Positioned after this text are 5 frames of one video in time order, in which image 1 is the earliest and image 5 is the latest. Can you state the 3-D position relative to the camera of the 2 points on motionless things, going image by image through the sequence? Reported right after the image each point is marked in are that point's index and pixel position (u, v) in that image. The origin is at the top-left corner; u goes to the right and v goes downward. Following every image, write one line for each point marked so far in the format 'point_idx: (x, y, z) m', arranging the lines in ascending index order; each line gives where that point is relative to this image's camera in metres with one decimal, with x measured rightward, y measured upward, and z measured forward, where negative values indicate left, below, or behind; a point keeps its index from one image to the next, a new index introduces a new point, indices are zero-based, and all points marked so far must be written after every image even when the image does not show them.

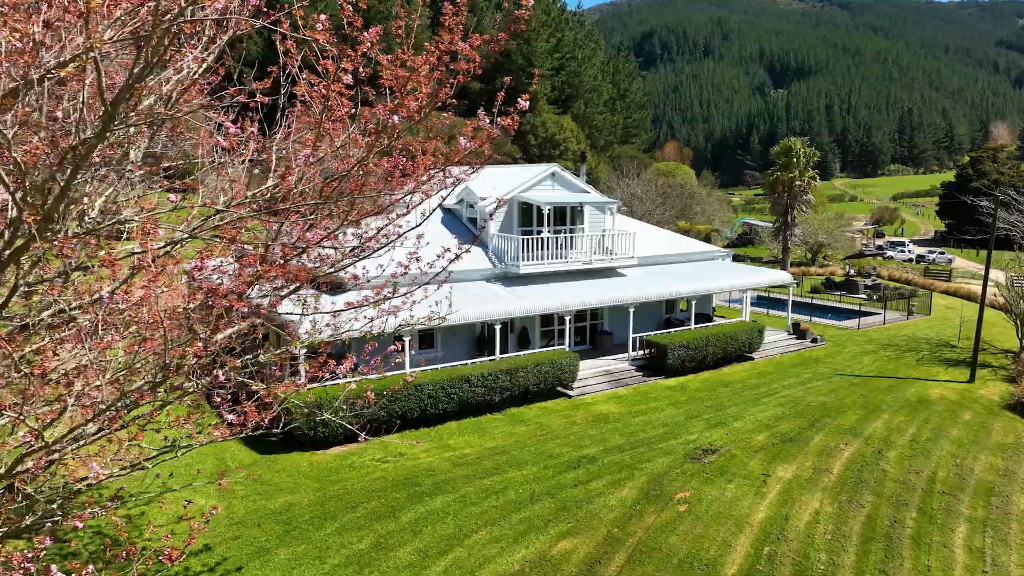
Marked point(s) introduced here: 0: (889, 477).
0: (+10.2, -5.1, +18.1) m
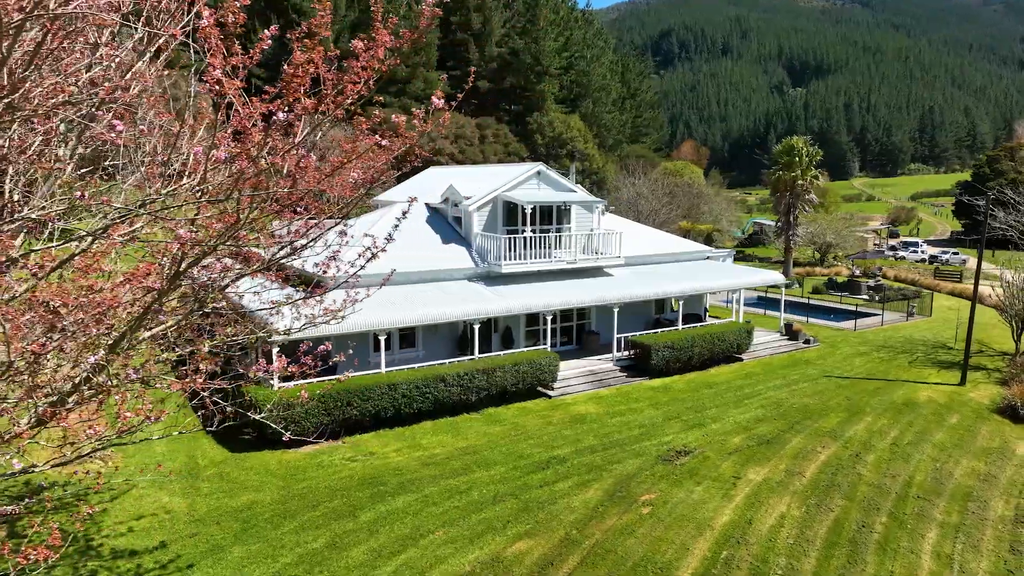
0: (+9.4, -5.1, +17.8) m
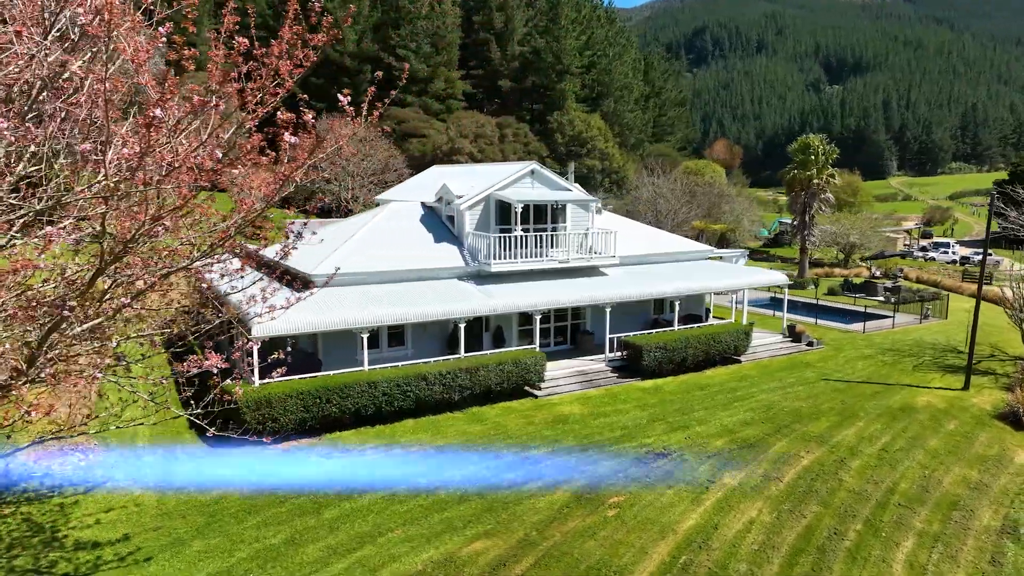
0: (+8.6, -5.2, +17.4) m
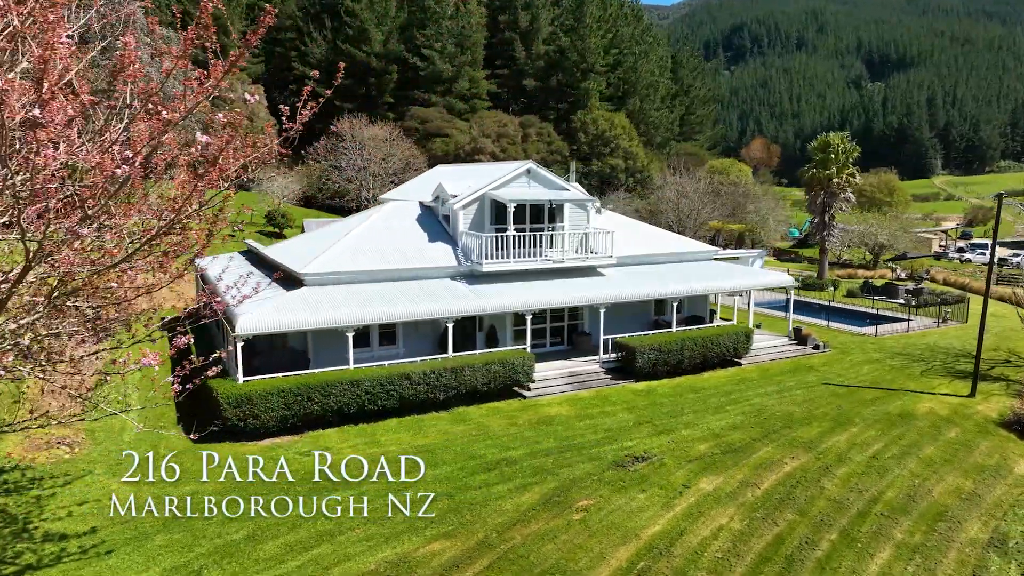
0: (+7.9, -5.2, +16.9) m
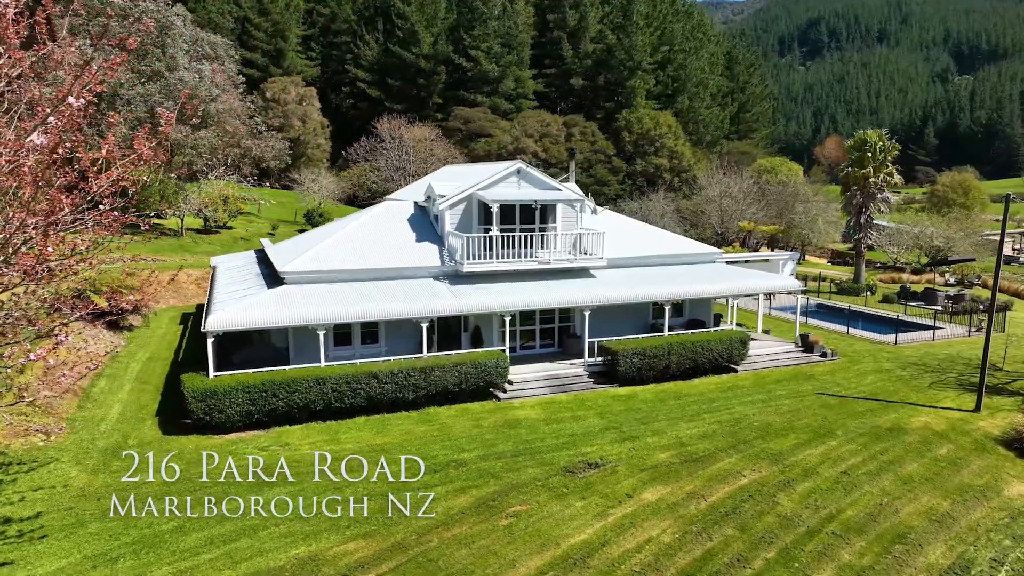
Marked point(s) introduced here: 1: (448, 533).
0: (+6.4, -5.4, +16.2) m
1: (-1.4, -5.3, +14.4) m
